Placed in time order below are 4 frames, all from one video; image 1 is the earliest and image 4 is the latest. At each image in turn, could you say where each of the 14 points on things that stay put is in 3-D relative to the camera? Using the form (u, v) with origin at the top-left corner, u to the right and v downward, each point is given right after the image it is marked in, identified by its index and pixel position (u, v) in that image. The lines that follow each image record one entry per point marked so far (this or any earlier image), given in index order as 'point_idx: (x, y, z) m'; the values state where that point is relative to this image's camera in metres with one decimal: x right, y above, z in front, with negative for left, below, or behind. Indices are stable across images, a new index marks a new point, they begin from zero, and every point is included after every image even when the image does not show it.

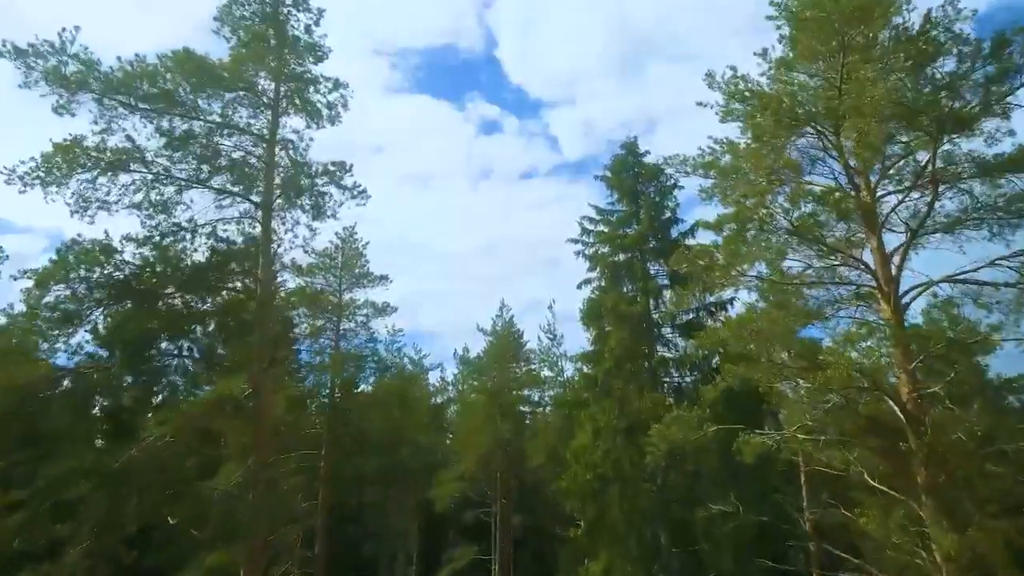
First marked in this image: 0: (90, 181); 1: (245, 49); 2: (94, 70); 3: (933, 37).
0: (-6.7, +1.7, +13.5) m
1: (-4.8, +4.3, +15.2) m
2: (-6.8, +3.5, +13.8) m
3: (+6.7, +4.0, +13.5) m
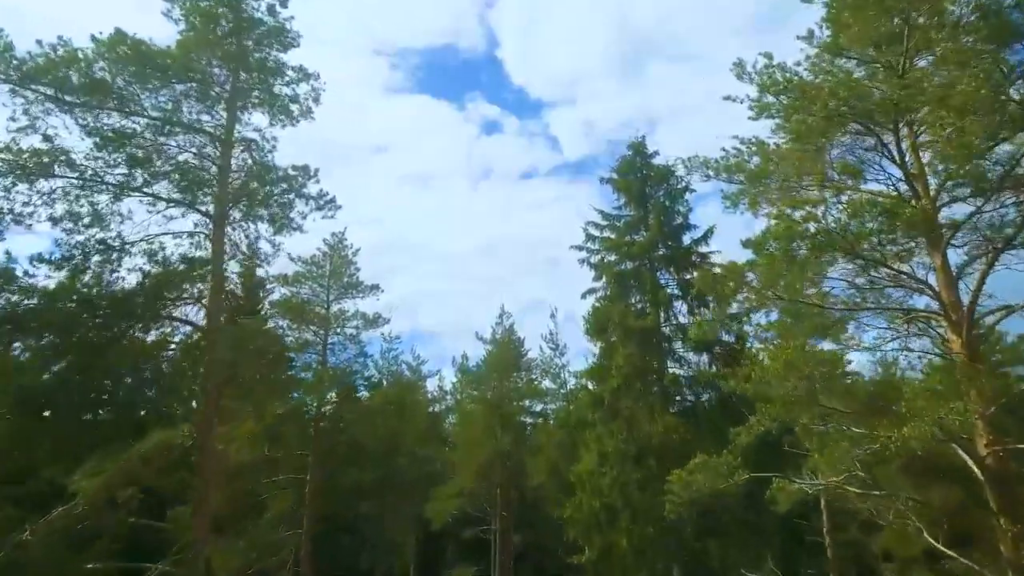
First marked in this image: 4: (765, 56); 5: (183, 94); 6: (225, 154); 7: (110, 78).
0: (-6.7, +1.3, +11.3) m
1: (-4.8, +3.9, +12.9) m
2: (-6.8, +3.1, +11.5) m
3: (+6.6, +3.6, +11.2) m
4: (+4.0, +3.6, +13.4) m
5: (-4.9, +2.9, +12.8) m
6: (-4.4, +2.0, +12.9) m
7: (-5.7, +3.0, +12.0) m
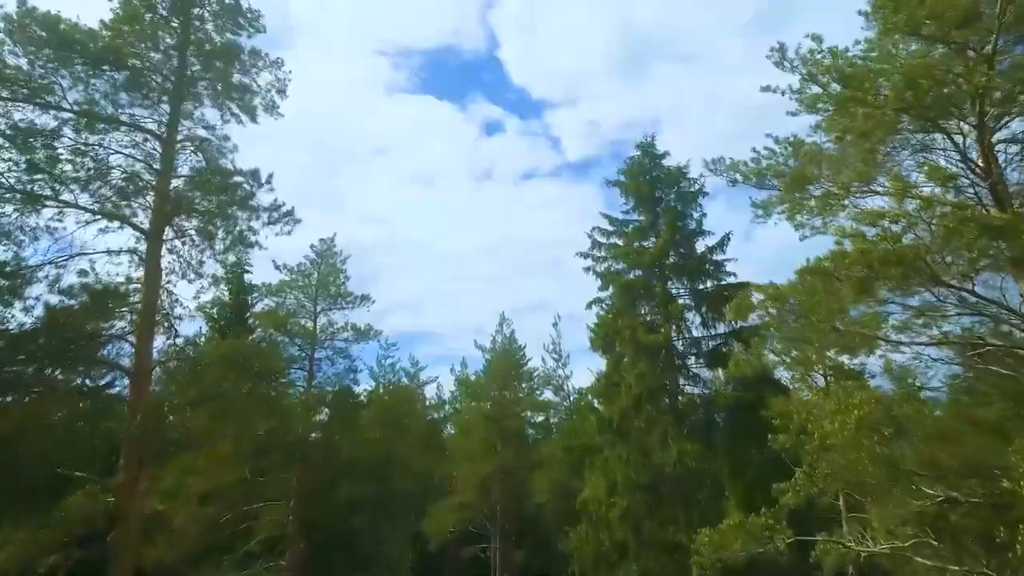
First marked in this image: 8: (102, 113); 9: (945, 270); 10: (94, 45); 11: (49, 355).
0: (-6.7, +1.0, +9.1) m
1: (-4.8, +3.5, +10.8) m
2: (-6.8, +2.8, +9.4) m
3: (+6.6, +3.2, +9.0) m
4: (+4.0, +3.3, +11.2) m
5: (-4.9, +2.5, +10.6) m
6: (-4.4, +1.7, +10.8) m
7: (-5.7, +2.6, +9.8) m
8: (-5.0, +2.1, +10.3) m
9: (+5.3, +0.2, +10.3) m
10: (-5.0, +2.9, +10.3) m
11: (-5.6, -0.8, +10.1) m
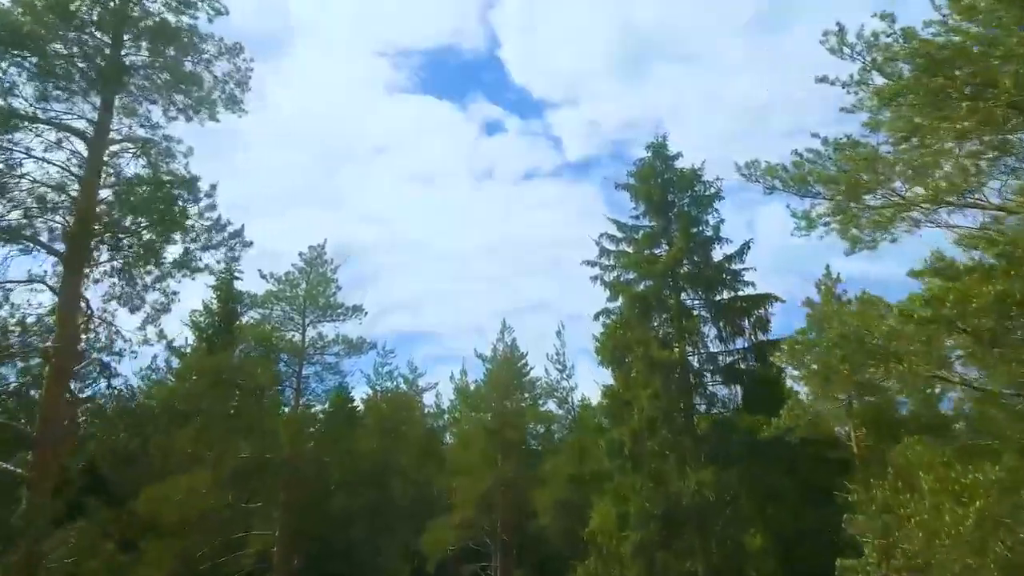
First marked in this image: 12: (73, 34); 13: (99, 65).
0: (-6.7, +0.6, +7.2) m
1: (-4.8, +3.2, +8.8) m
2: (-6.7, +2.4, +7.4) m
3: (+6.7, +2.9, +7.1) m
4: (+4.0, +2.9, +9.2) m
5: (-4.9, +2.2, +8.6) m
6: (-4.3, +1.3, +8.8) m
7: (-5.6, +2.2, +7.9) m
8: (-4.9, +1.8, +8.4) m
9: (+5.3, -0.2, +8.3) m
10: (-5.0, +2.6, +8.3) m
11: (-5.5, -1.1, +8.1) m
12: (-4.6, +2.7, +9.0) m
13: (-4.4, +2.4, +9.2) m
